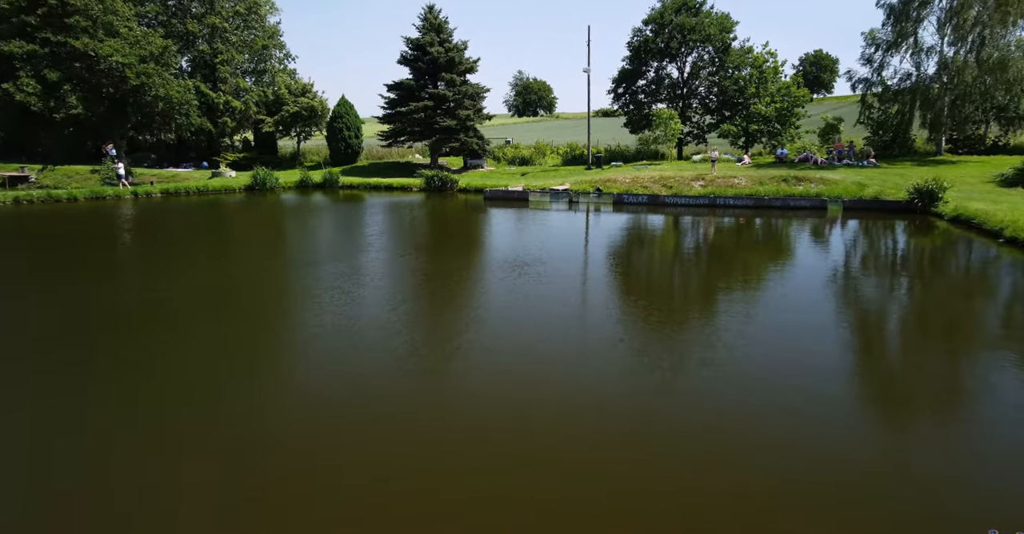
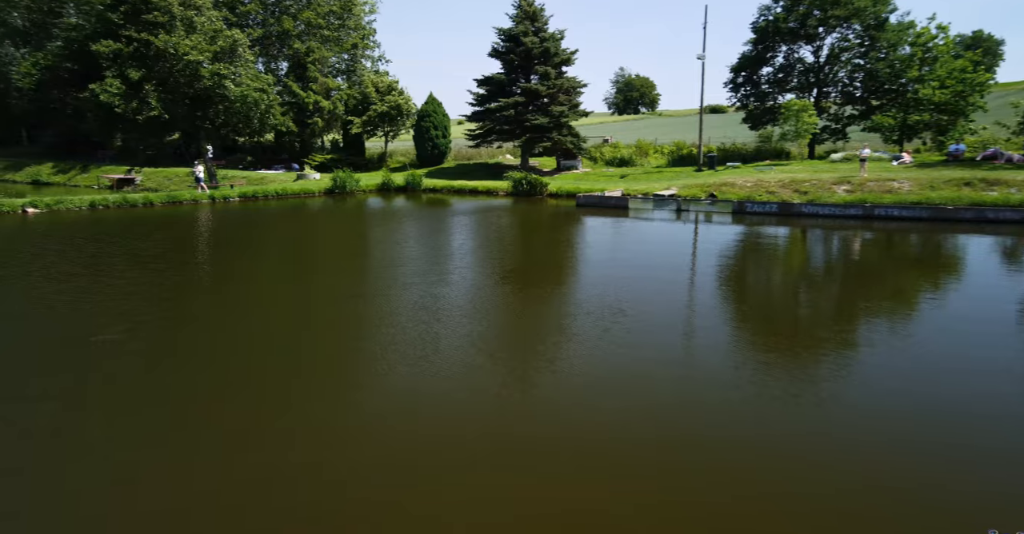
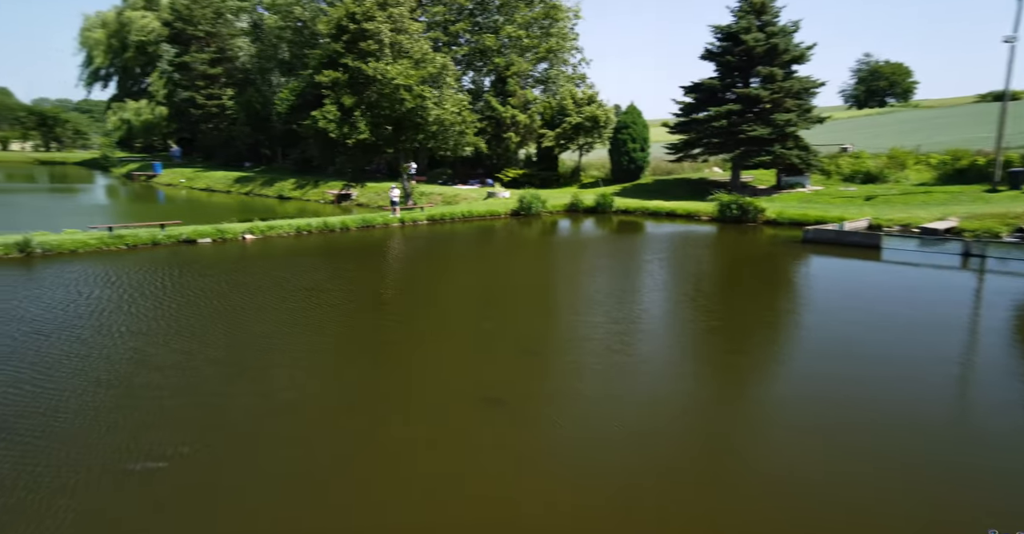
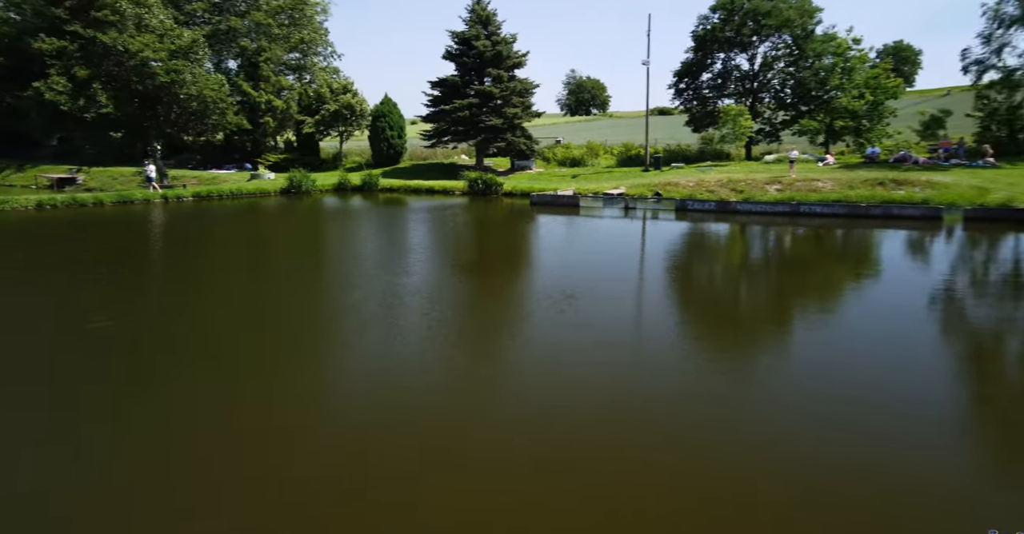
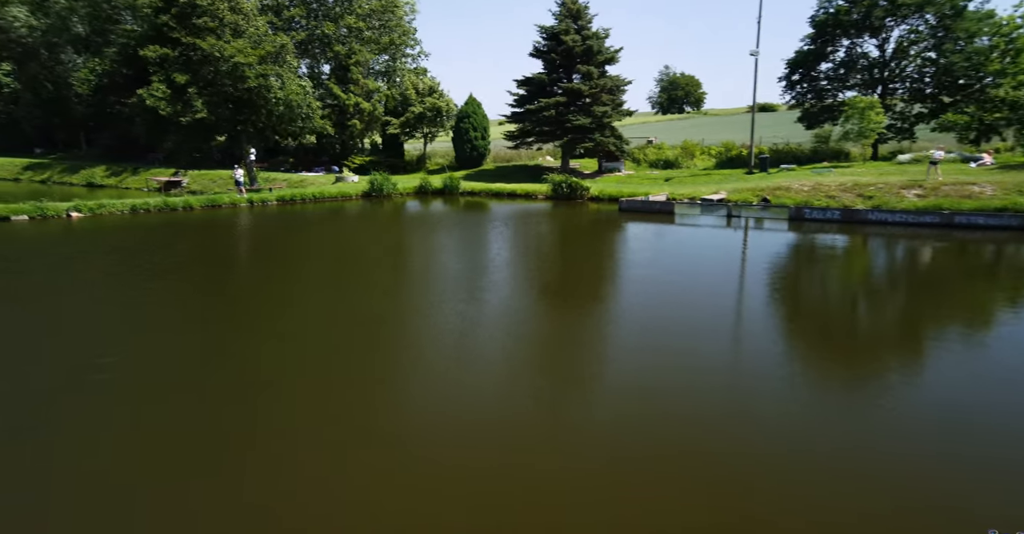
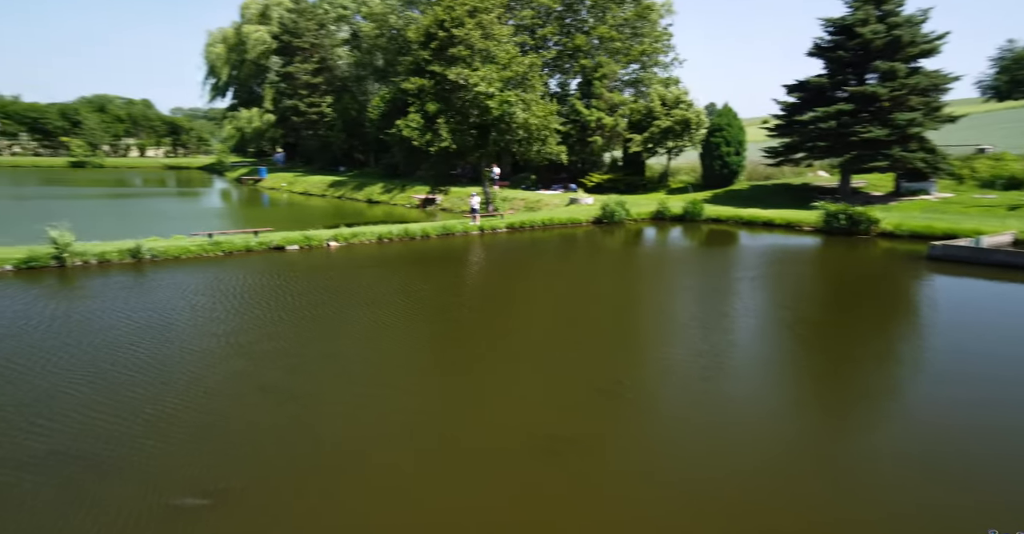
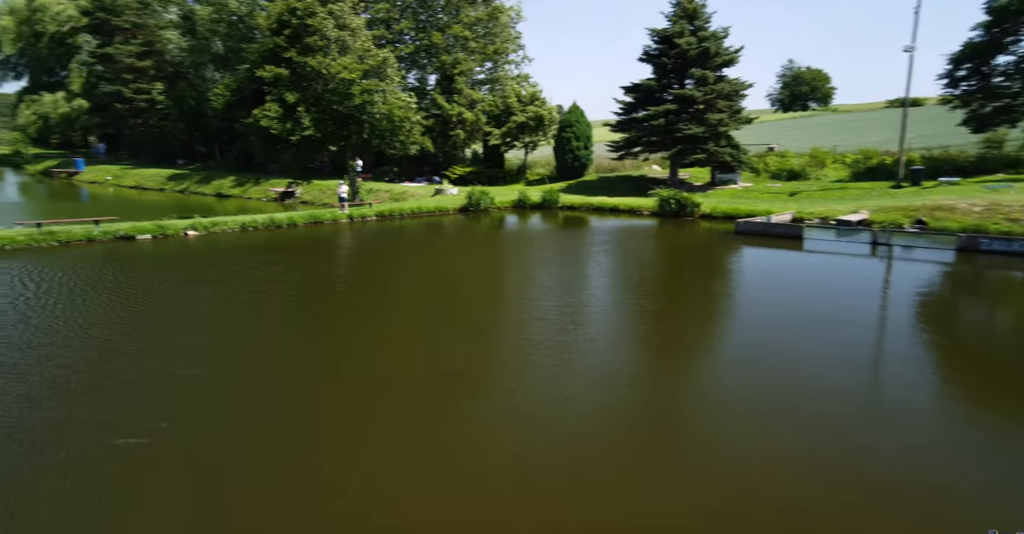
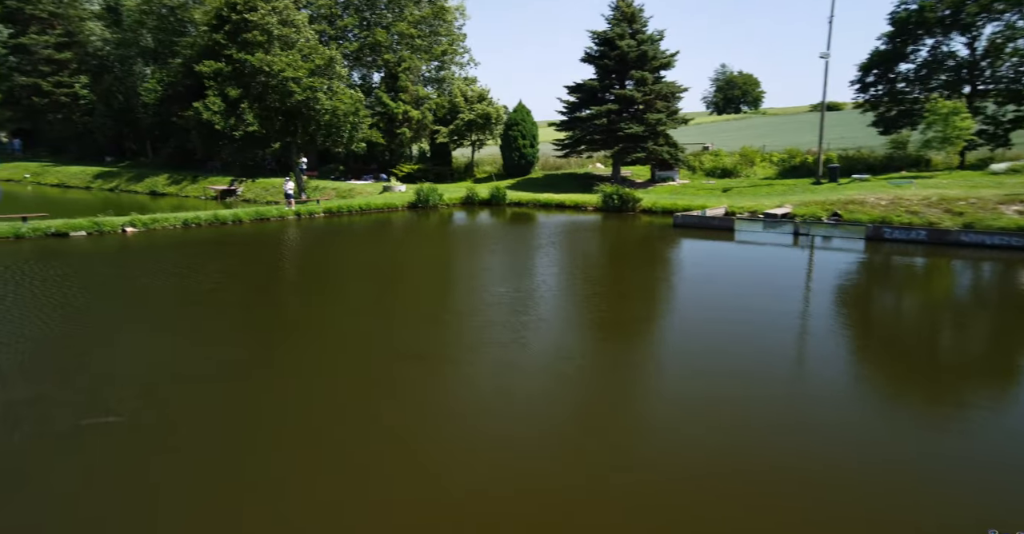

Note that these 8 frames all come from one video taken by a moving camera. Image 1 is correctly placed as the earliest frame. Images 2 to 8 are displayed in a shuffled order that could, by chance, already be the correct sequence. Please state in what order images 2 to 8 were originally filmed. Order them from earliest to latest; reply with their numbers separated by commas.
4, 2, 5, 8, 7, 3, 6
